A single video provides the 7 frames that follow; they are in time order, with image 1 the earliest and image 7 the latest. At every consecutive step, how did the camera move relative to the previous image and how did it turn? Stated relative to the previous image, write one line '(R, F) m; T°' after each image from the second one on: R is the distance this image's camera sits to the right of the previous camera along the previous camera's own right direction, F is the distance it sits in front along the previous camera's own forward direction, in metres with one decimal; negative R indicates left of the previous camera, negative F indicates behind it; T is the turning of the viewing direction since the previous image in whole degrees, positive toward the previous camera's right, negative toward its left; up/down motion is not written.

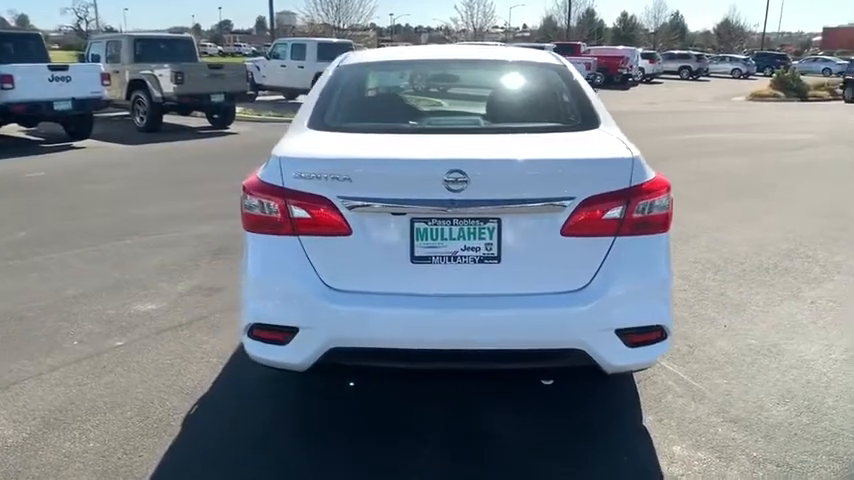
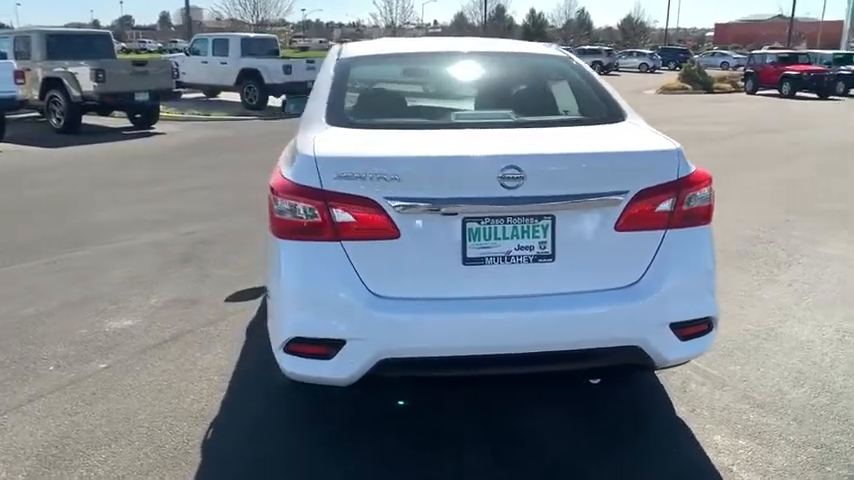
(-0.6, +0.2) m; +7°
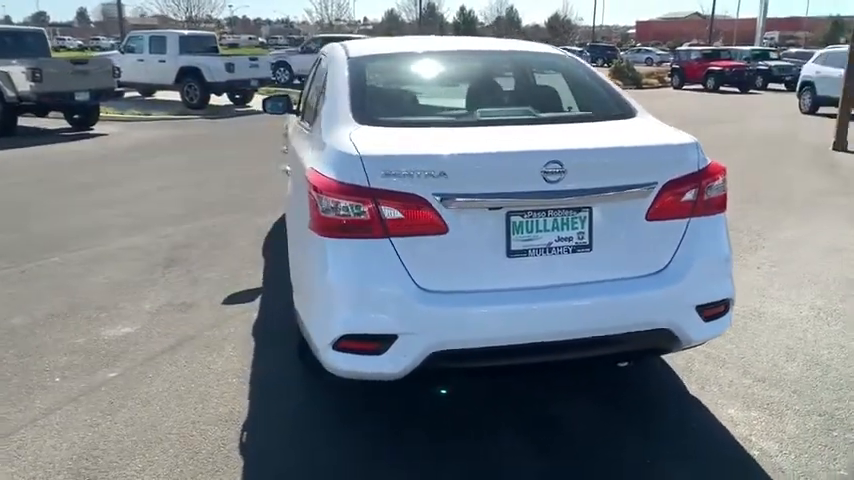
(-0.5, -0.1) m; +6°
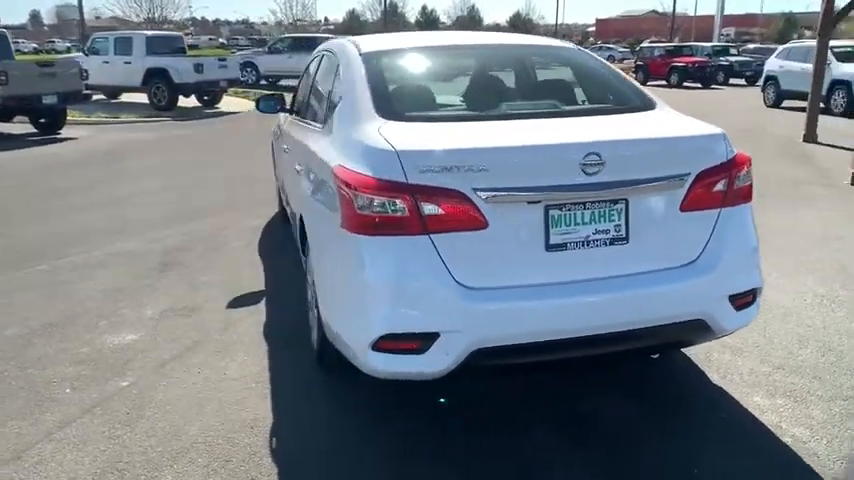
(-0.3, +0.1) m; +3°
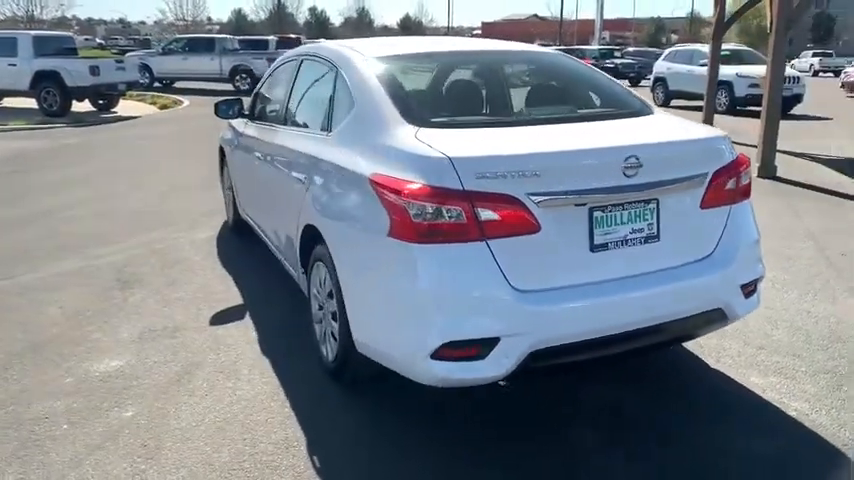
(-0.7, +0.1) m; +9°
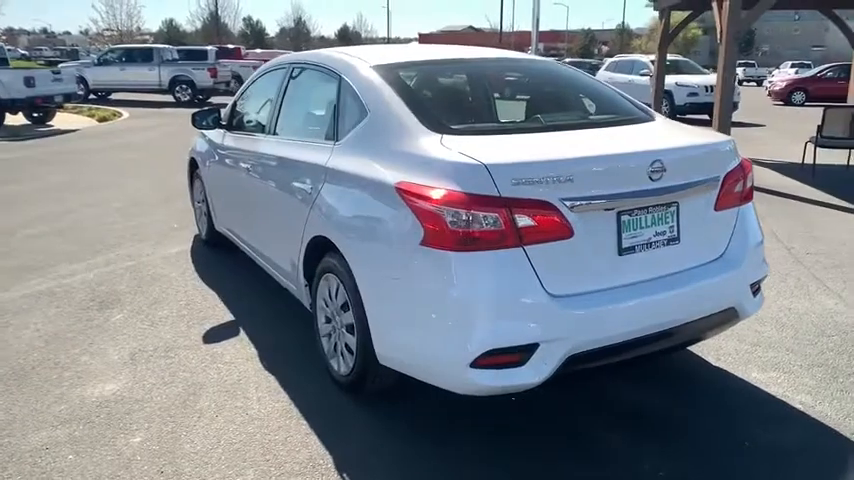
(-0.4, +0.1) m; +5°
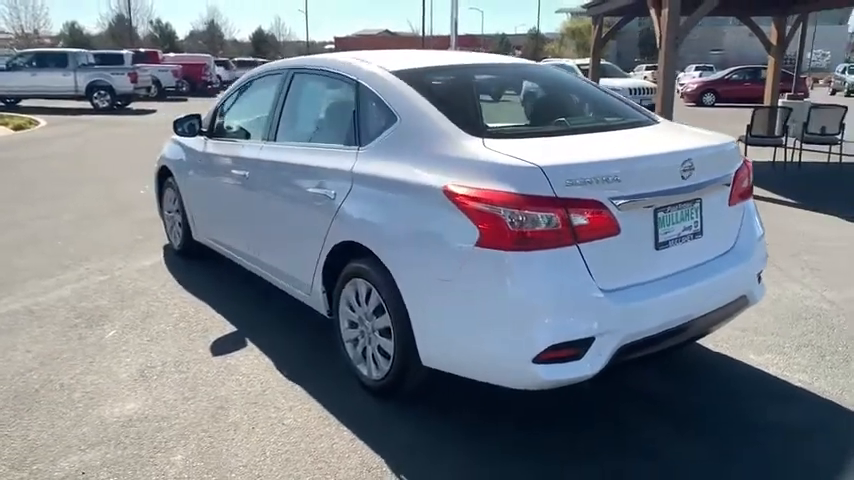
(-0.6, 0.0) m; +7°
